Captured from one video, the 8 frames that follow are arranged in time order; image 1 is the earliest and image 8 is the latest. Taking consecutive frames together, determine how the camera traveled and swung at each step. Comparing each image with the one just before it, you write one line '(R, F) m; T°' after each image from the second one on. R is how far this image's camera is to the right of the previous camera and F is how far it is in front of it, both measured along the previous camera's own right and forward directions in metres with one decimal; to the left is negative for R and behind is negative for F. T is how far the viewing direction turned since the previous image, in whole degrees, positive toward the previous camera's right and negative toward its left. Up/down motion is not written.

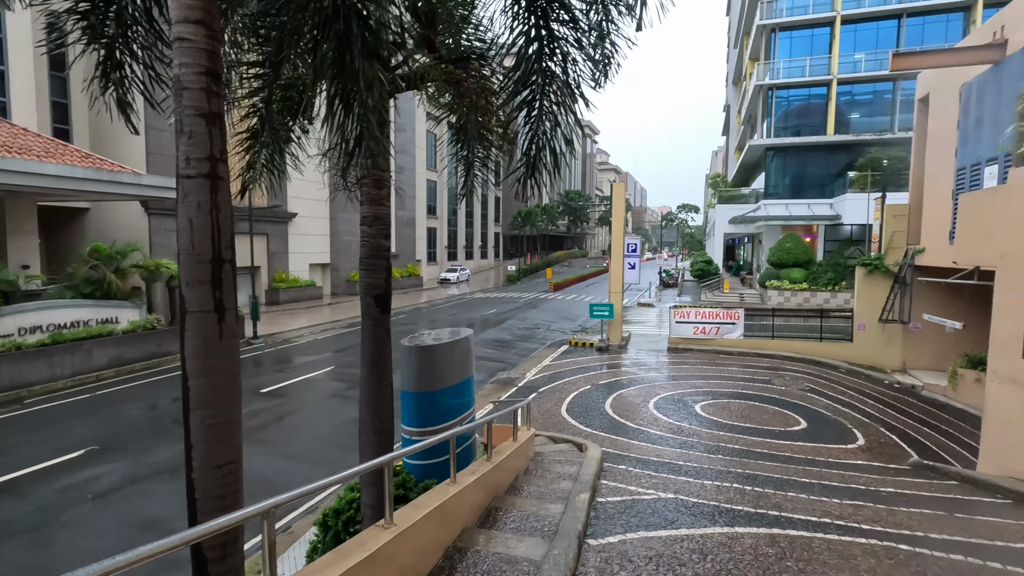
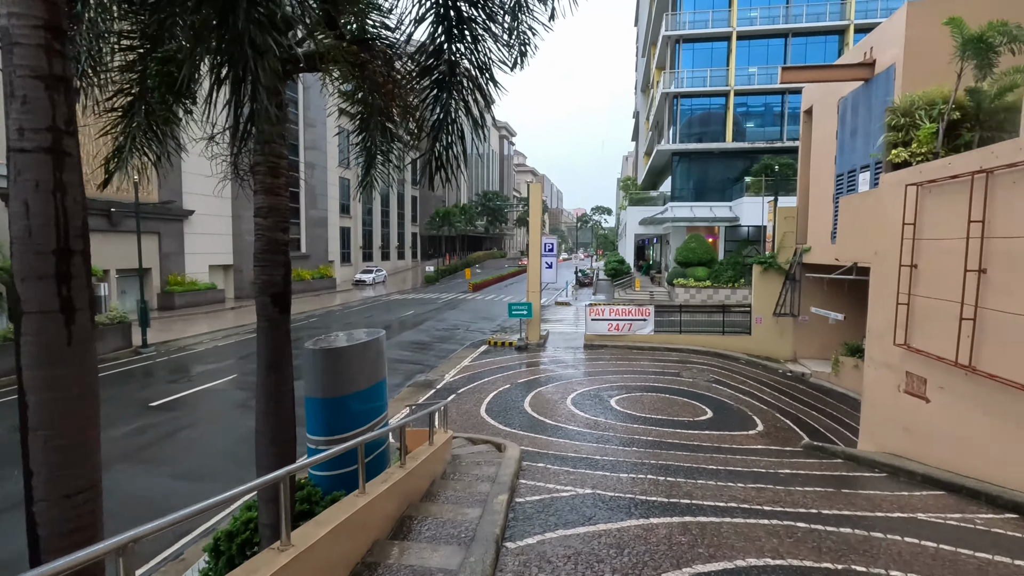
(+0.1, +0.2) m; +9°
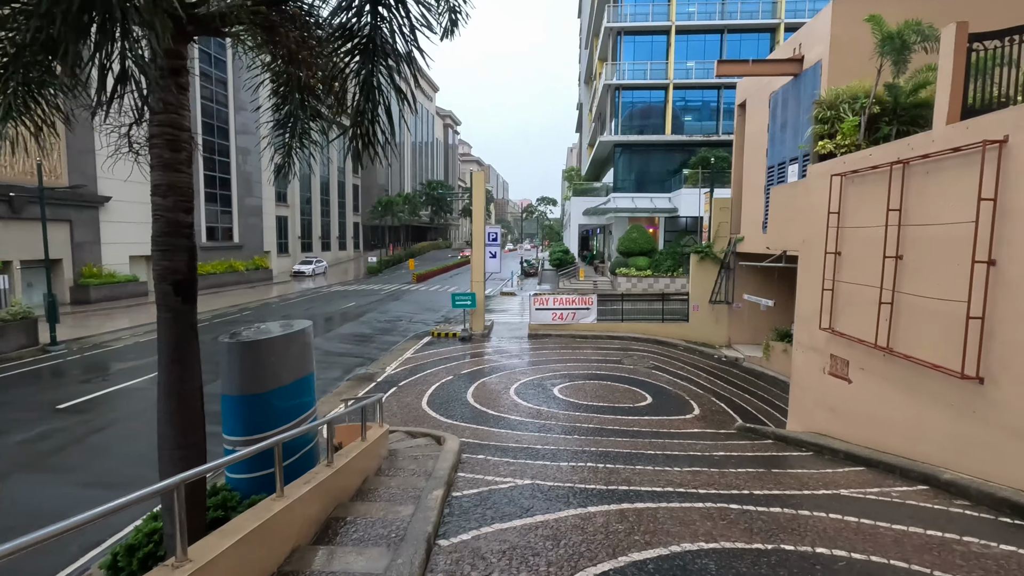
(+0.1, +0.2) m; +6°
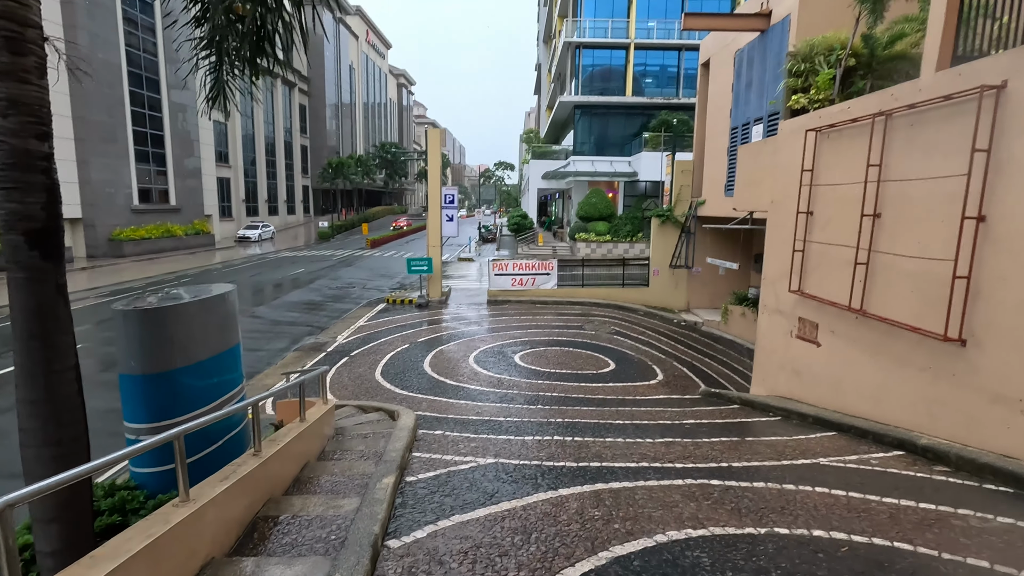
(0.0, +0.7) m; +5°
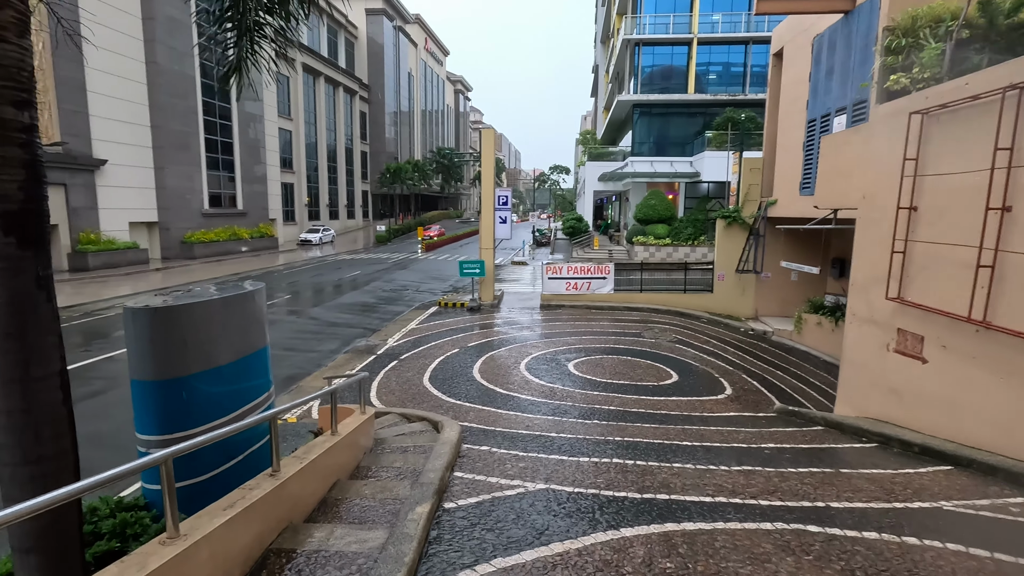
(0.0, +0.6) m; -6°
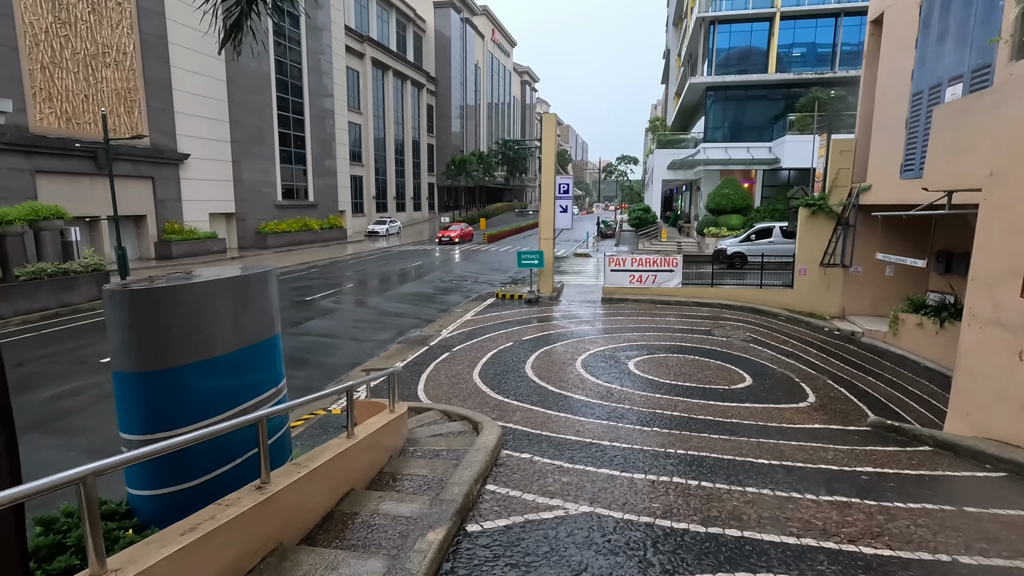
(+0.2, +0.7) m; -7°
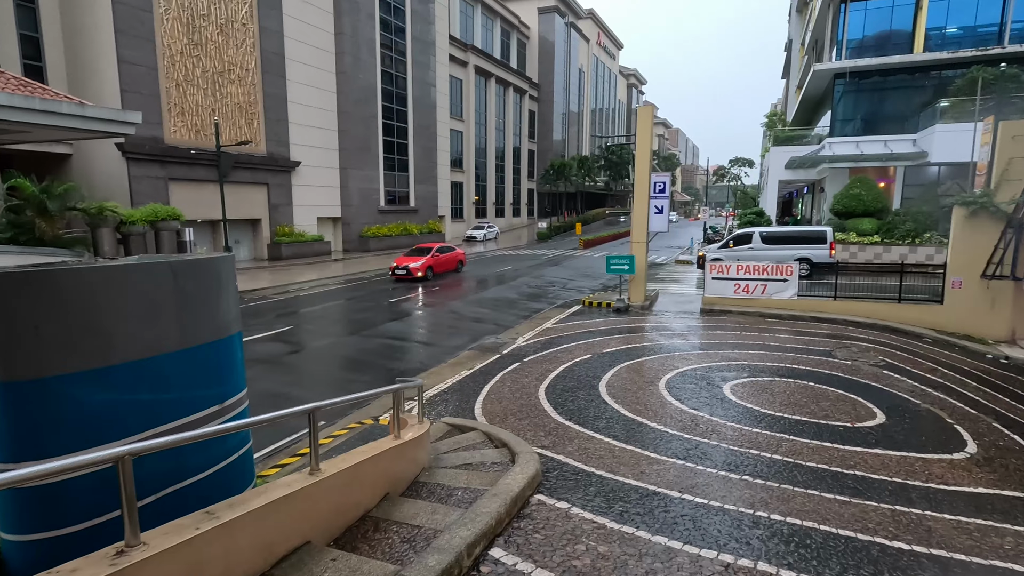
(+0.5, +1.1) m; -11°
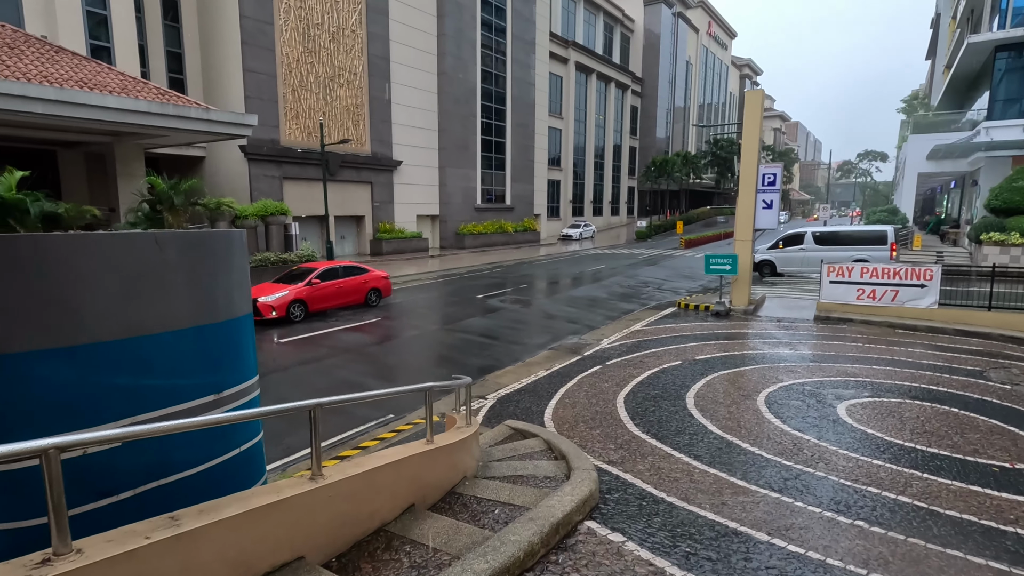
(+0.3, +0.6) m; -10°
